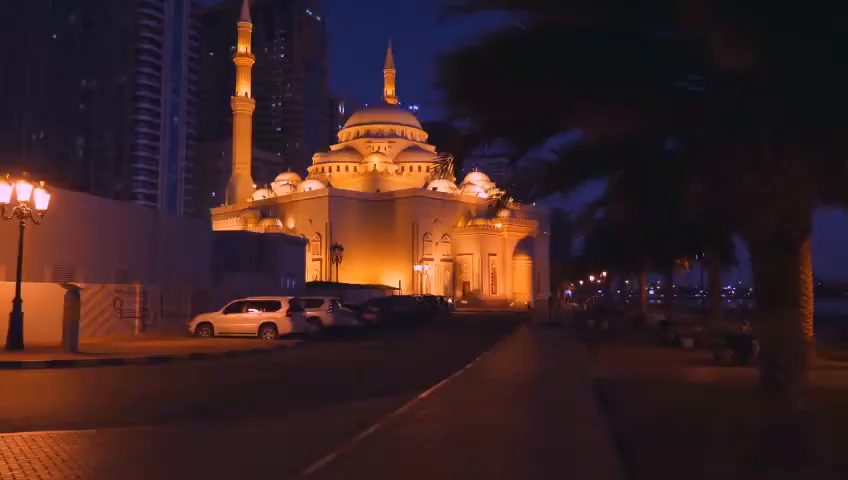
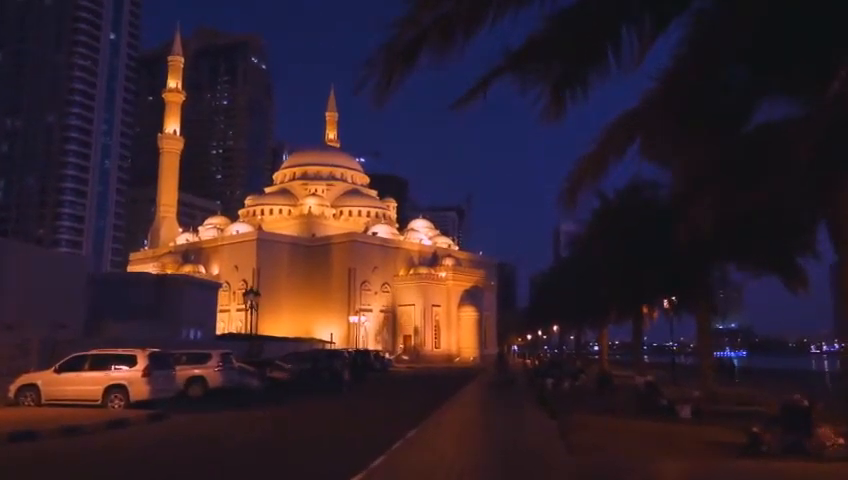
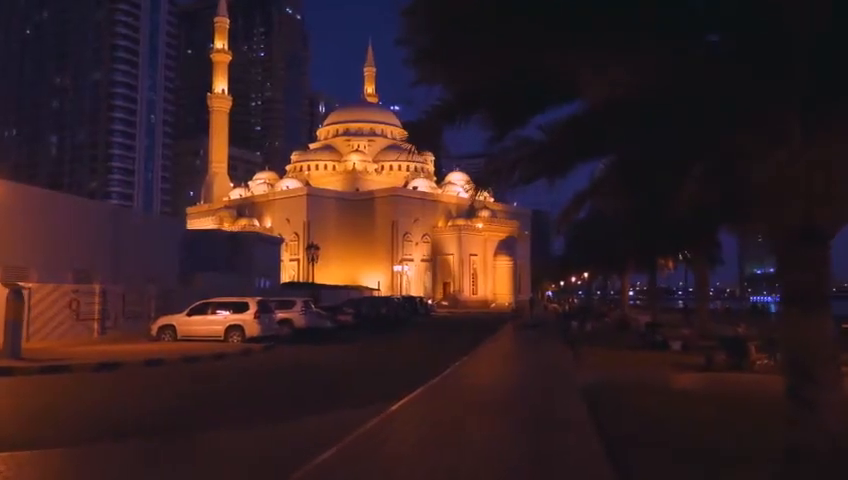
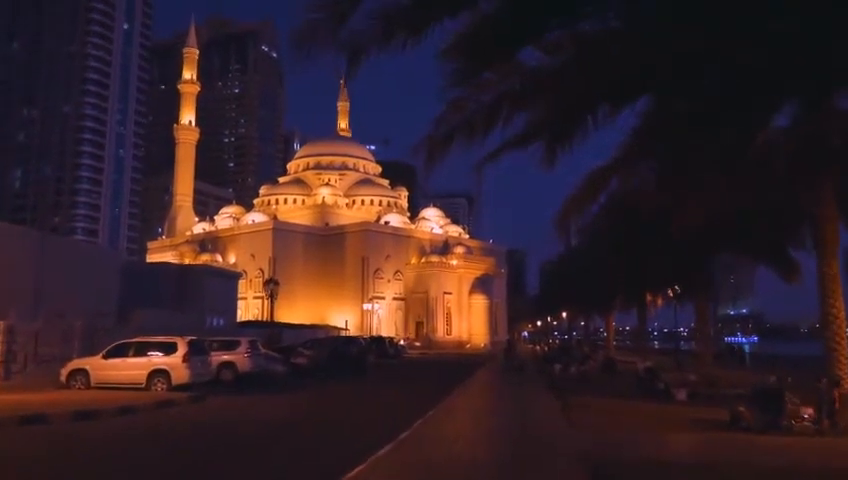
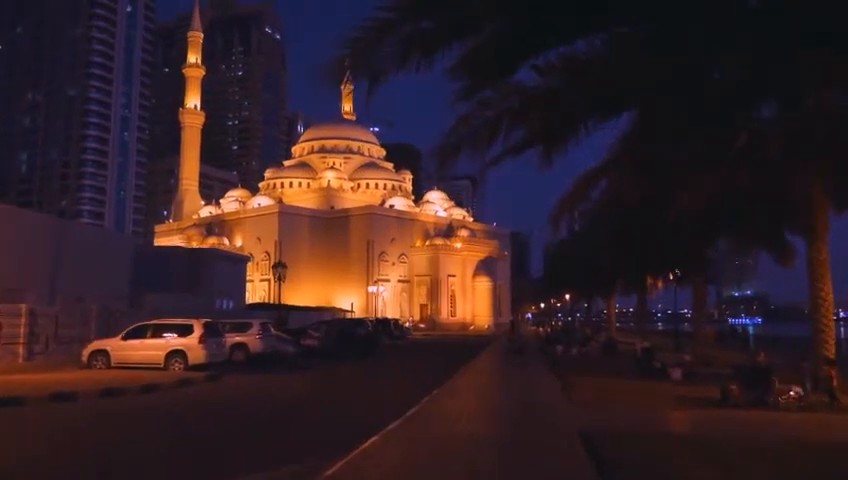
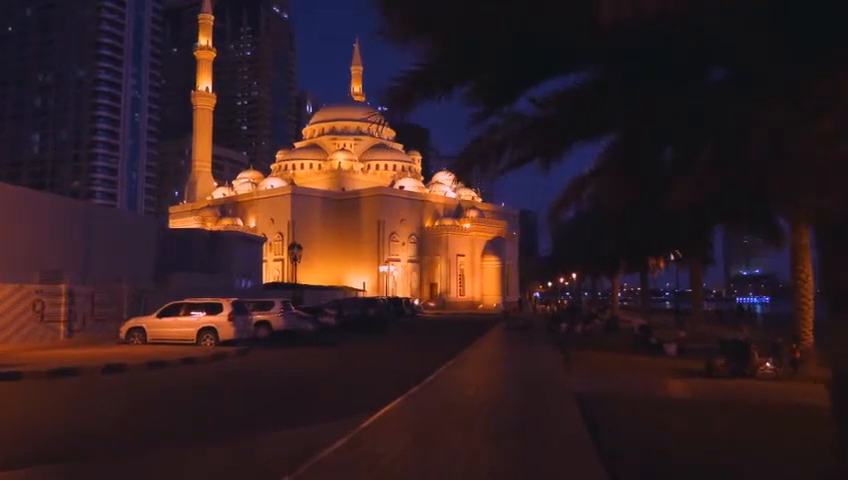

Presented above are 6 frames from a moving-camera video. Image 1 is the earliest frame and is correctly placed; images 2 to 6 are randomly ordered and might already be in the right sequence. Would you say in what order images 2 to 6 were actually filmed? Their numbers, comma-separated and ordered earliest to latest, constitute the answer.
3, 6, 5, 4, 2
